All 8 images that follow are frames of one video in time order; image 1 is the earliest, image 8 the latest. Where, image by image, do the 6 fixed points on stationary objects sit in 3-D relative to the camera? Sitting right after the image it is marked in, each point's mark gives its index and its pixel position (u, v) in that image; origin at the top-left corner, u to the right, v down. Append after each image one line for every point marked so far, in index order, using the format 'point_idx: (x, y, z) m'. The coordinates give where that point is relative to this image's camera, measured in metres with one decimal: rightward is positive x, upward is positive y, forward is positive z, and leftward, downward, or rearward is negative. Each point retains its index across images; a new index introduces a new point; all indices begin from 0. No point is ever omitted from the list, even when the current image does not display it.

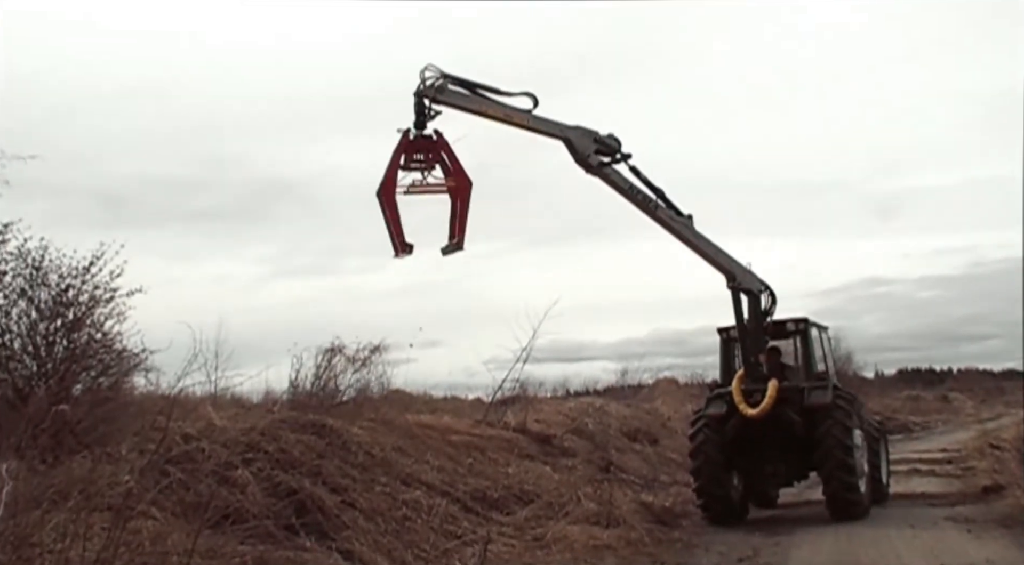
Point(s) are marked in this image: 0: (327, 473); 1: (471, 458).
0: (-2.0, -2.0, +10.2) m
1: (-0.7, -2.2, +11.9) m
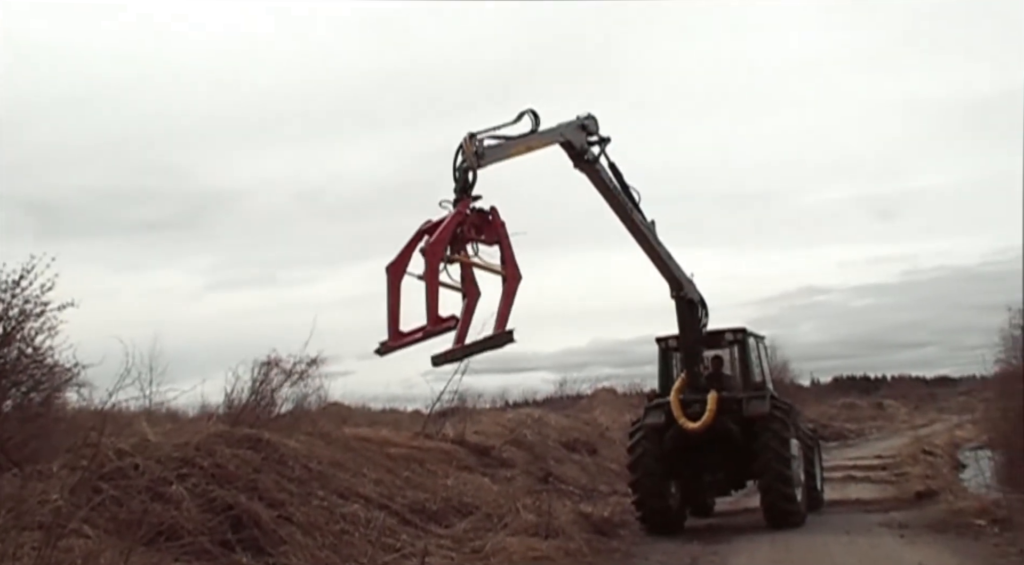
0: (-2.6, -2.2, +10.1) m
1: (-1.4, -2.3, +11.8) m
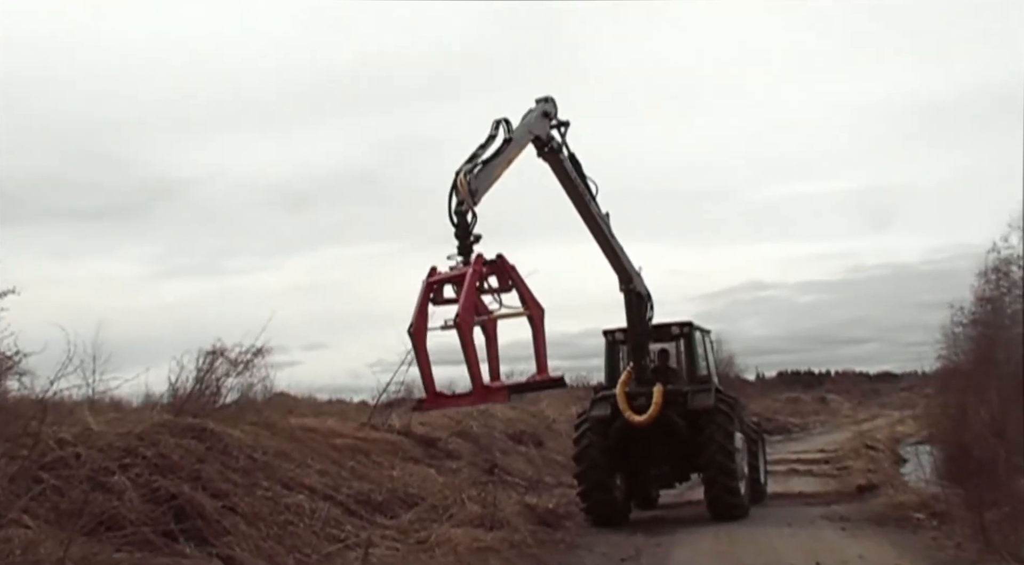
0: (-3.2, -2.0, +10.0) m
1: (-2.0, -2.2, +11.8) m
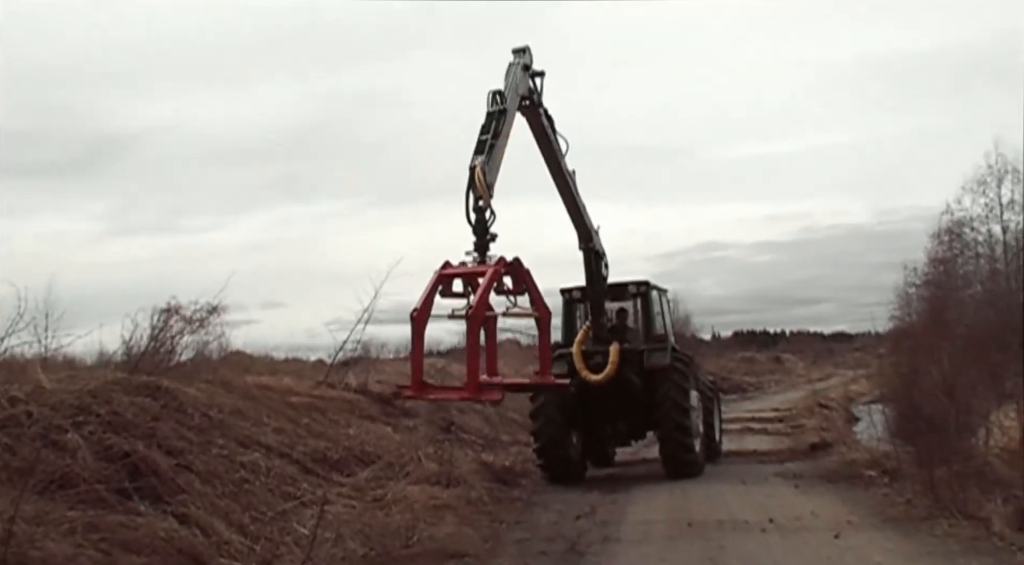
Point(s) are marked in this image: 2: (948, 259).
0: (-3.6, -1.6, +9.9) m
1: (-2.5, -1.7, +11.7) m
2: (+4.9, +0.3, +10.9) m
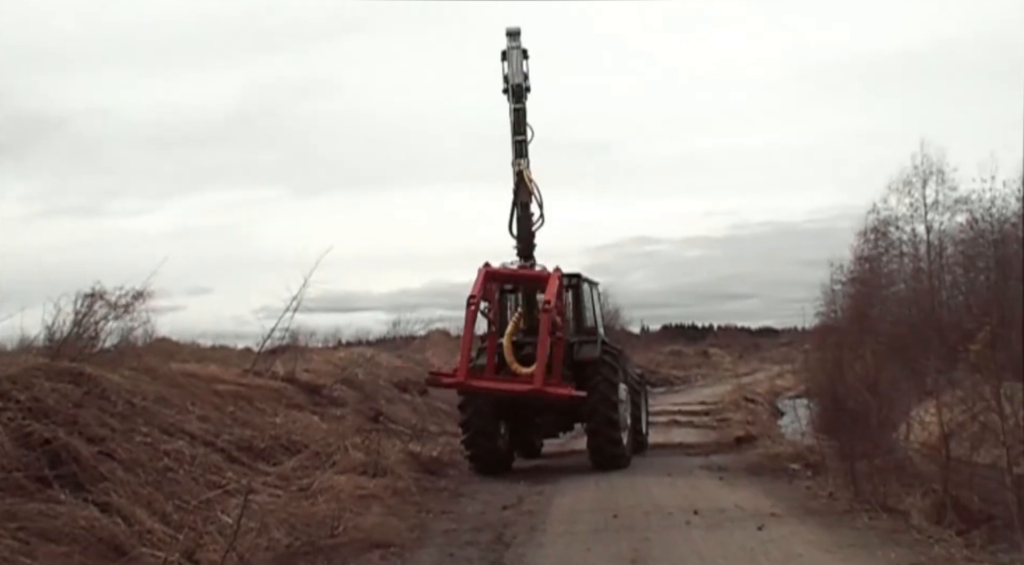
0: (-4.4, -1.4, +9.8) m
1: (-3.3, -1.5, +11.6) m
2: (+4.2, +0.3, +11.1) m
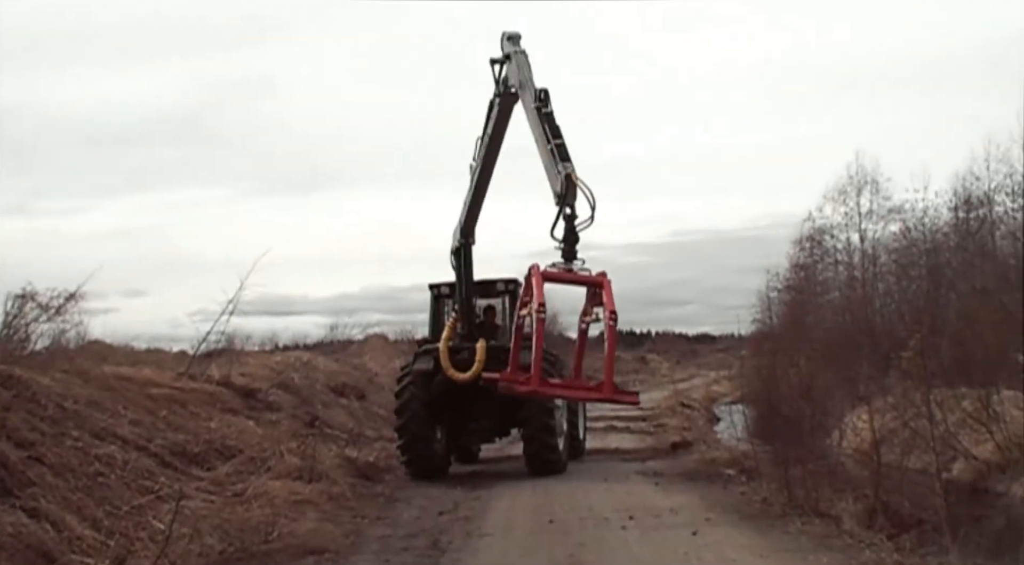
0: (-5.1, -1.5, +9.6) m
1: (-4.0, -1.5, +11.5) m
2: (+3.5, +0.2, +11.2) m
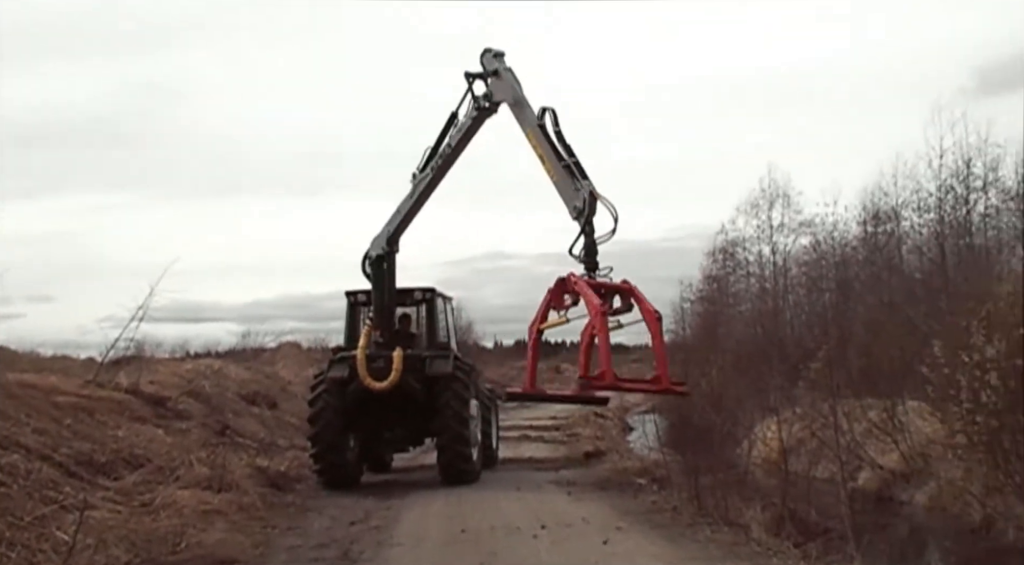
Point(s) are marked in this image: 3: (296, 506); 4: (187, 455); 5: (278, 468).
0: (-6.0, -1.5, +9.4) m
1: (-5.0, -1.6, +11.3) m
2: (+2.5, +0.1, +11.4) m
3: (-2.3, -2.5, +10.5) m
4: (-3.7, -2.0, +11.2) m
5: (-2.7, -2.3, +11.6) m
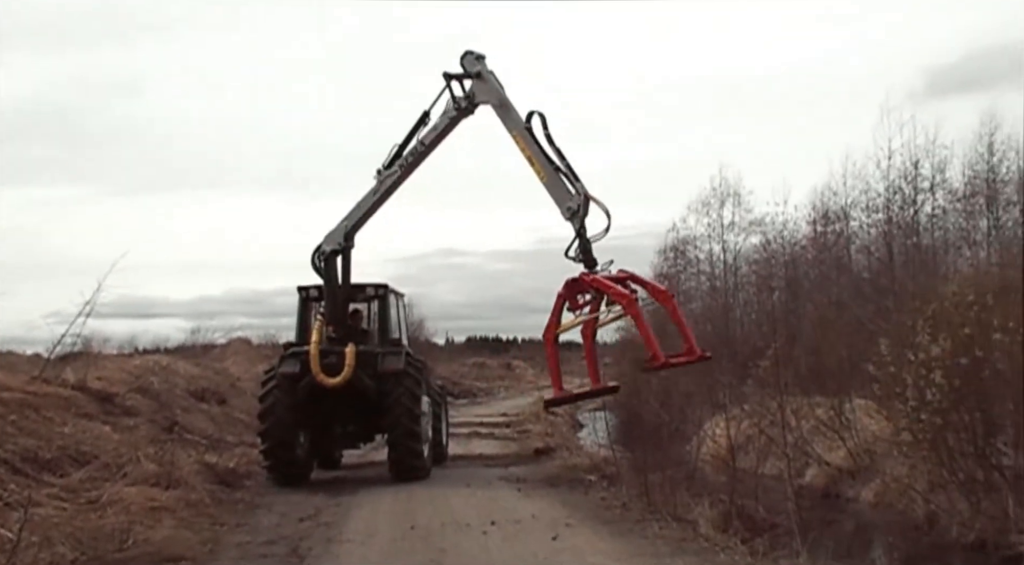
0: (-6.5, -1.5, +9.3) m
1: (-5.6, -1.5, +11.2) m
2: (+2.0, +0.1, +11.5) m
3: (-2.9, -2.4, +10.5) m
4: (-4.3, -2.0, +11.2) m
5: (-3.3, -2.2, +11.6) m
